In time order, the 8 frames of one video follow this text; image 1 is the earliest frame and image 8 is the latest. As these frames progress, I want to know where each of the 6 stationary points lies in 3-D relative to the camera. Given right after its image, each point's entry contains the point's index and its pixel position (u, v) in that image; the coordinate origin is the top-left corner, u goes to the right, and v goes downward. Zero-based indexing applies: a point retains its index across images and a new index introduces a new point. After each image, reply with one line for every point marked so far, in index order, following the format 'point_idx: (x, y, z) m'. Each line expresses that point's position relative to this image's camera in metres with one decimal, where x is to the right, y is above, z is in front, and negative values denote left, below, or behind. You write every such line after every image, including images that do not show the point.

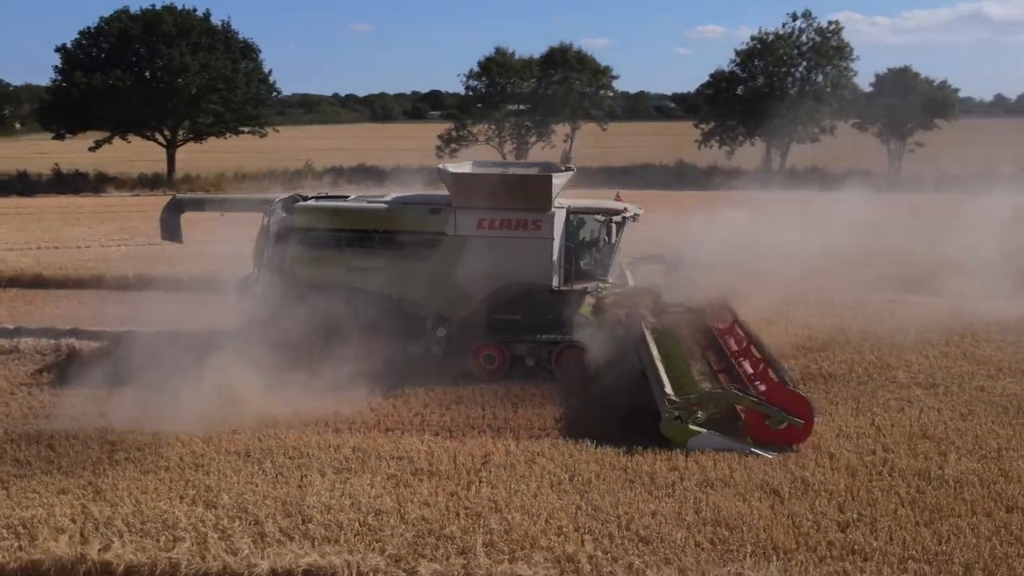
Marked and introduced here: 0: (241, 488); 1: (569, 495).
0: (-1.5, -1.1, +5.5) m
1: (+0.3, -1.2, +5.6) m
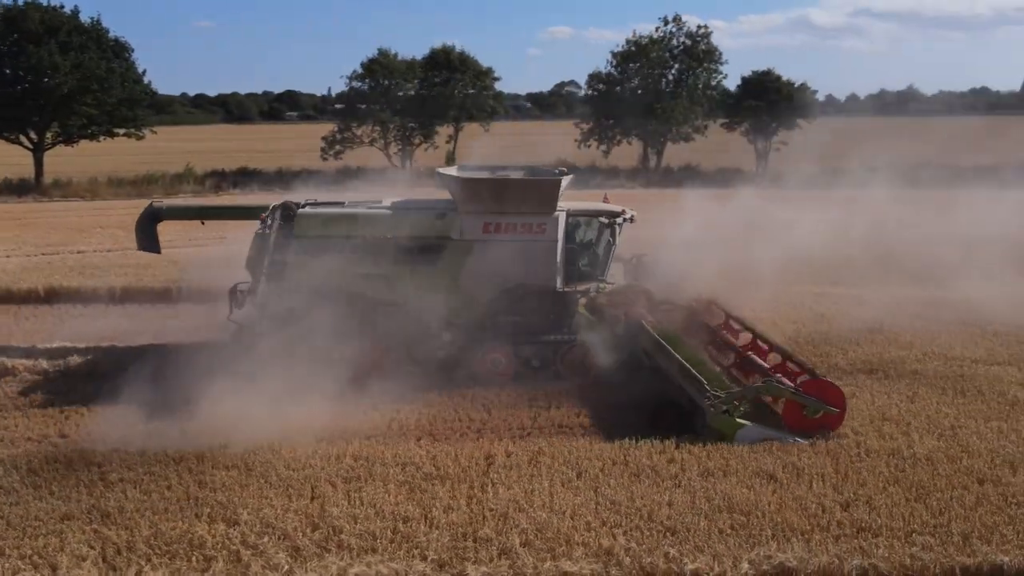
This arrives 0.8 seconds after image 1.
0: (-1.4, -1.2, +5.4) m
1: (+0.4, -1.2, +5.7) m
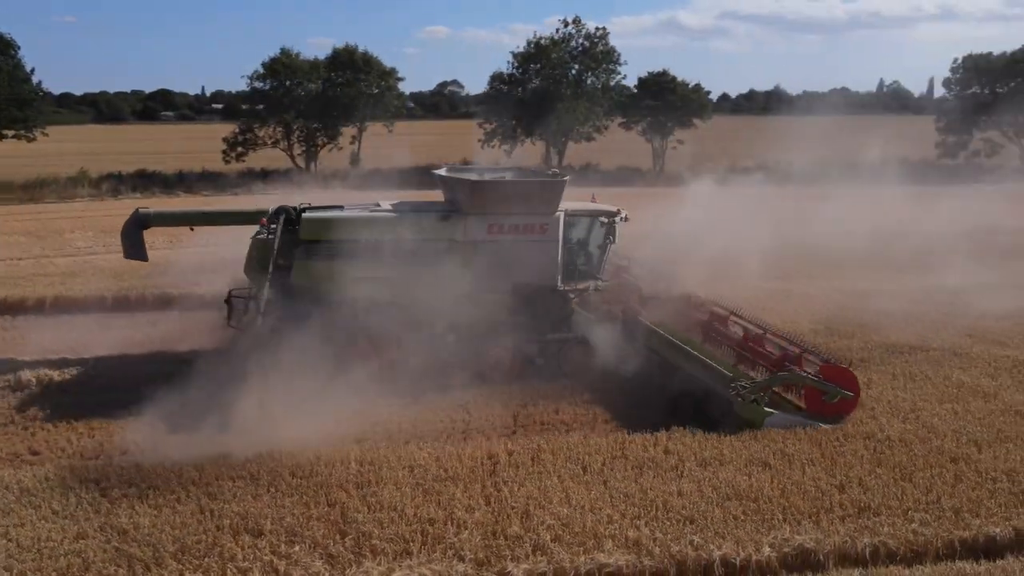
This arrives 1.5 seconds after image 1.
0: (-1.3, -1.2, +5.3) m
1: (+0.5, -1.2, +5.8) m
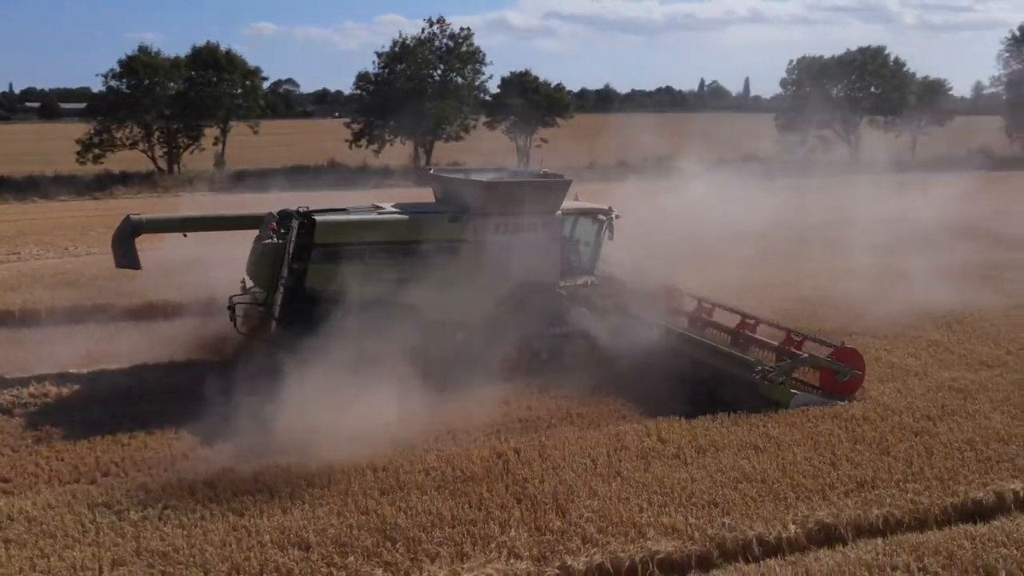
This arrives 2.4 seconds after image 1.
0: (-1.1, -1.3, +5.2) m
1: (+0.6, -1.2, +6.0) m
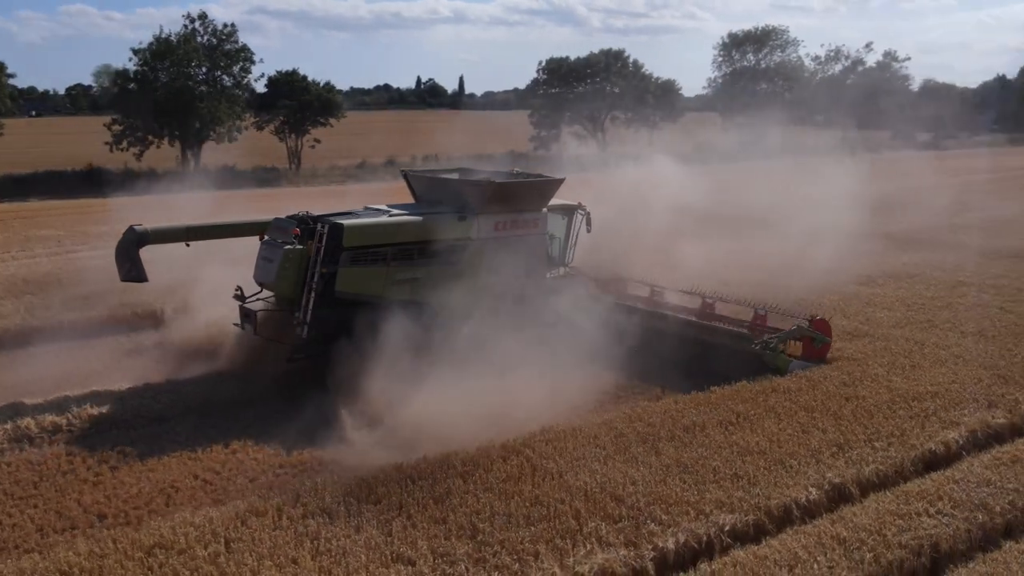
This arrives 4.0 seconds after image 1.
0: (-0.6, -1.3, +5.1) m
1: (+0.8, -1.1, +6.3) m
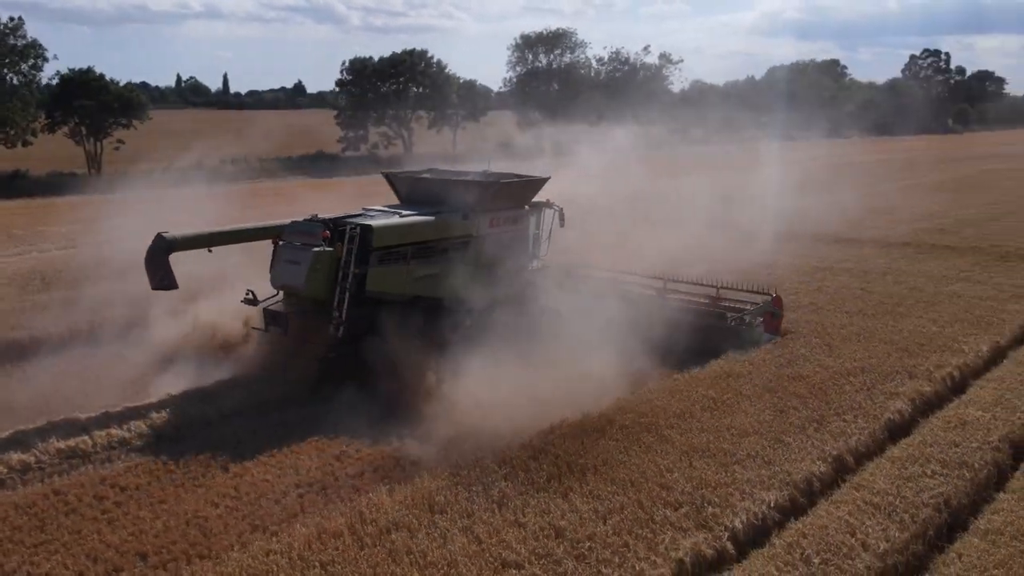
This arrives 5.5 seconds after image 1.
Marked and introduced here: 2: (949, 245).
0: (-0.1, -1.3, +5.1) m
1: (+1.0, -1.1, +6.6) m
2: (+8.0, +0.8, +18.1) m
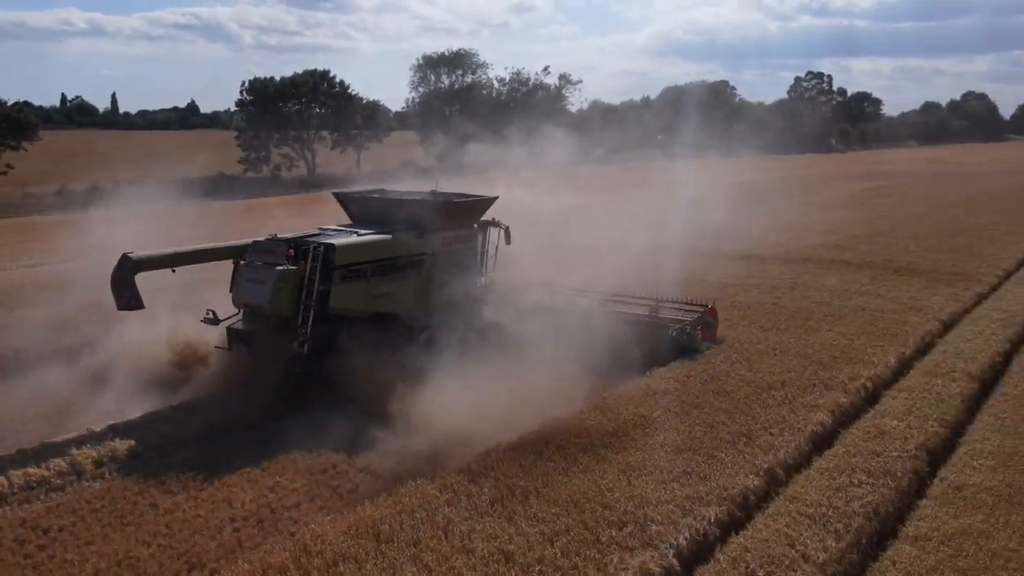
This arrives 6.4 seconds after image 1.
0: (-0.4, -1.5, +5.0) m
1: (+0.5, -1.2, +6.6) m
2: (+6.4, +0.5, +18.8) m
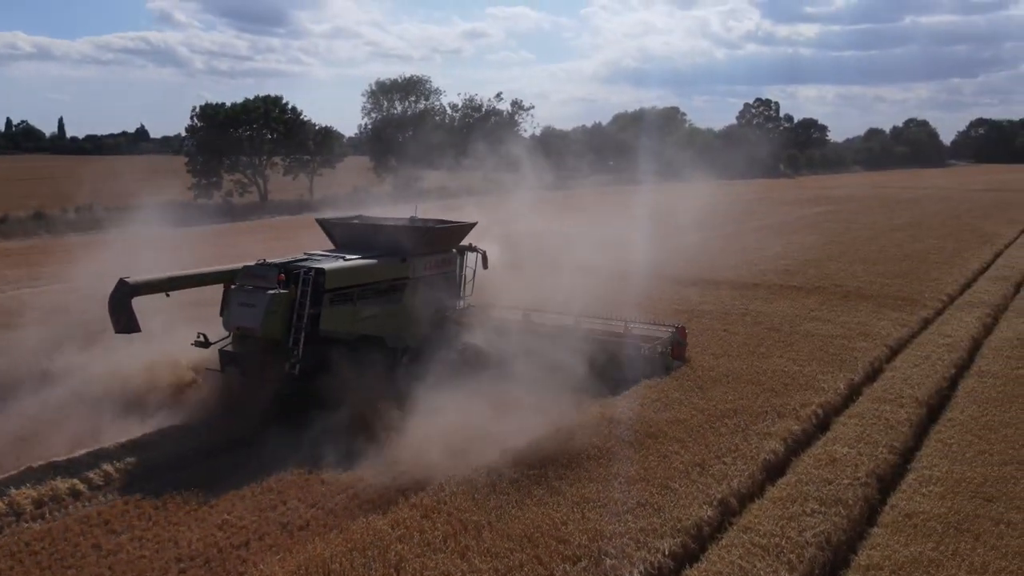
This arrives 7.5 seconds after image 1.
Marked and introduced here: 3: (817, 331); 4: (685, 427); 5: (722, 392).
0: (-0.6, -1.6, +4.9) m
1: (+0.2, -1.4, +6.6) m
2: (+5.5, 0.0, +19.0) m
3: (+4.3, -0.6, +13.8) m
4: (+1.5, -1.2, +8.6) m
5: (+2.1, -1.1, +9.9) m
